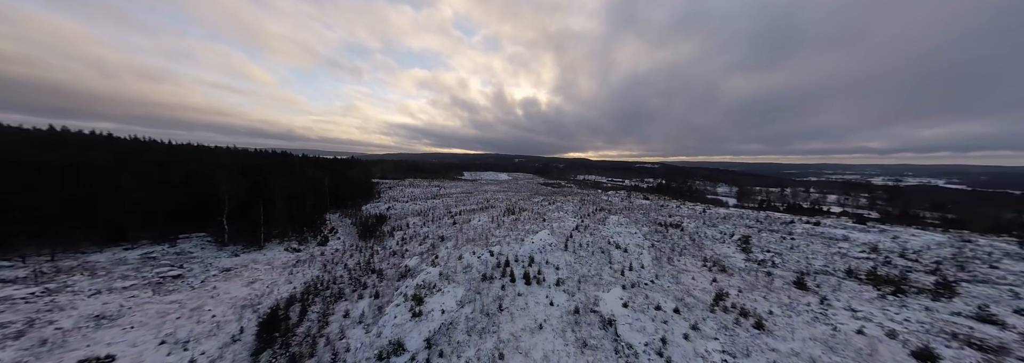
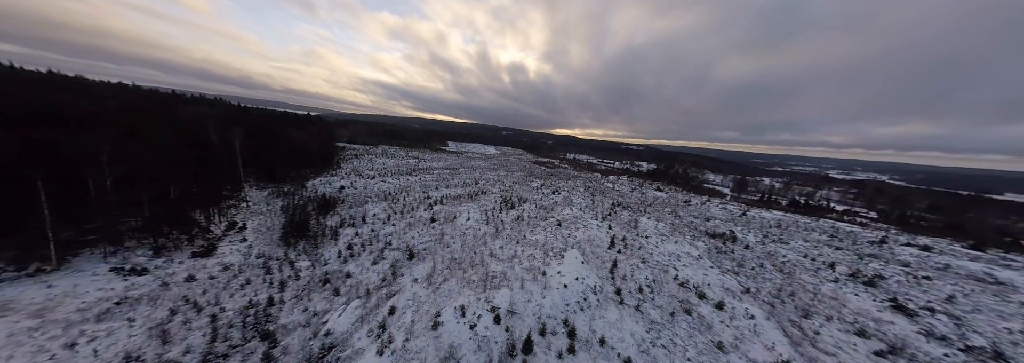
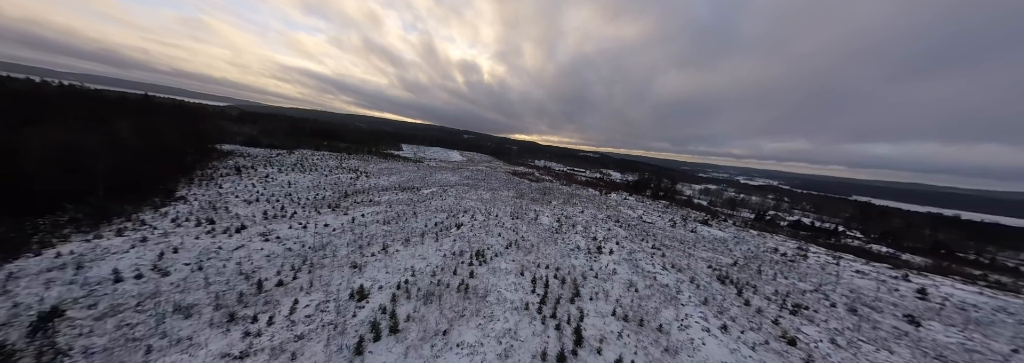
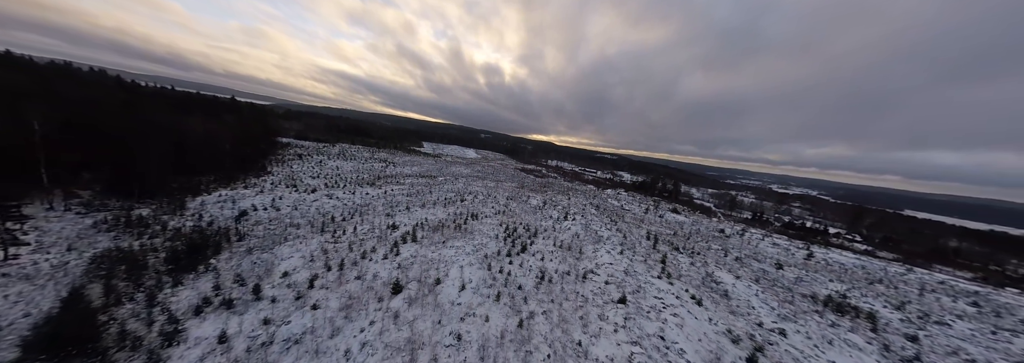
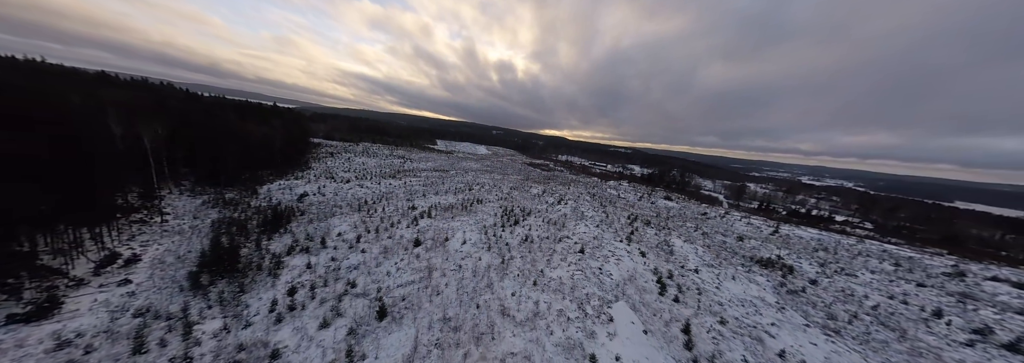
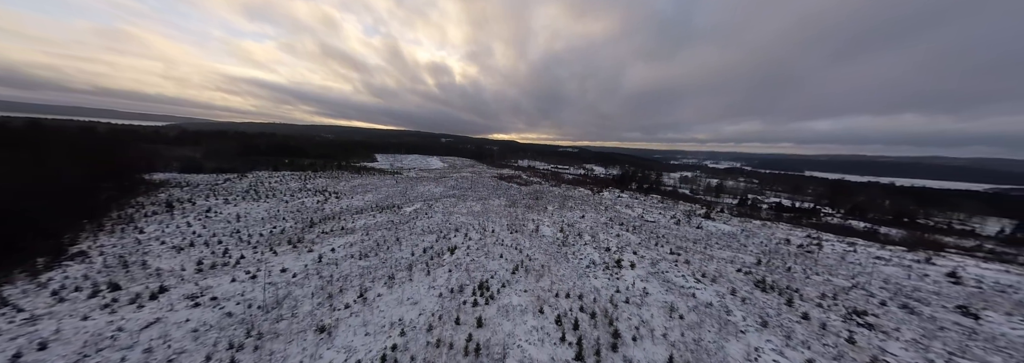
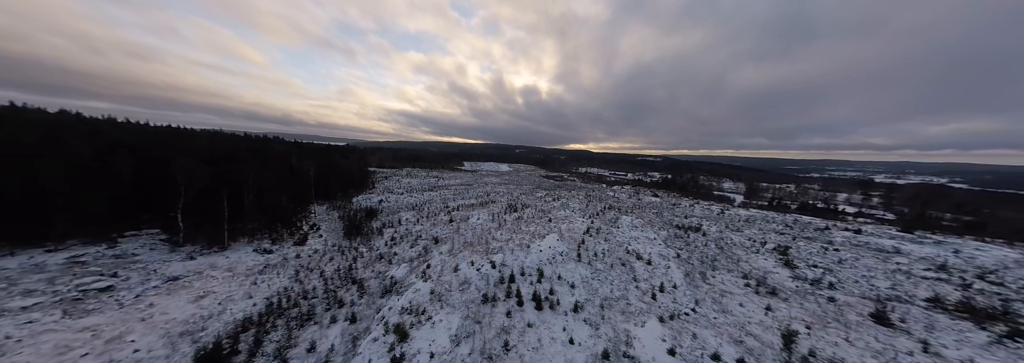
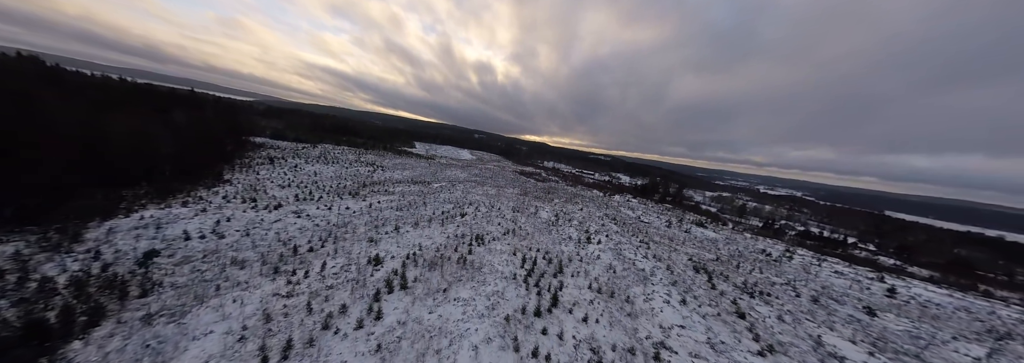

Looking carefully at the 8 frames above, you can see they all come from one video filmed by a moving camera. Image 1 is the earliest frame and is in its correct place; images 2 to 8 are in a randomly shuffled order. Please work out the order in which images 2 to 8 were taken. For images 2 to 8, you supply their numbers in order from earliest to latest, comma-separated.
7, 2, 5, 4, 8, 3, 6
